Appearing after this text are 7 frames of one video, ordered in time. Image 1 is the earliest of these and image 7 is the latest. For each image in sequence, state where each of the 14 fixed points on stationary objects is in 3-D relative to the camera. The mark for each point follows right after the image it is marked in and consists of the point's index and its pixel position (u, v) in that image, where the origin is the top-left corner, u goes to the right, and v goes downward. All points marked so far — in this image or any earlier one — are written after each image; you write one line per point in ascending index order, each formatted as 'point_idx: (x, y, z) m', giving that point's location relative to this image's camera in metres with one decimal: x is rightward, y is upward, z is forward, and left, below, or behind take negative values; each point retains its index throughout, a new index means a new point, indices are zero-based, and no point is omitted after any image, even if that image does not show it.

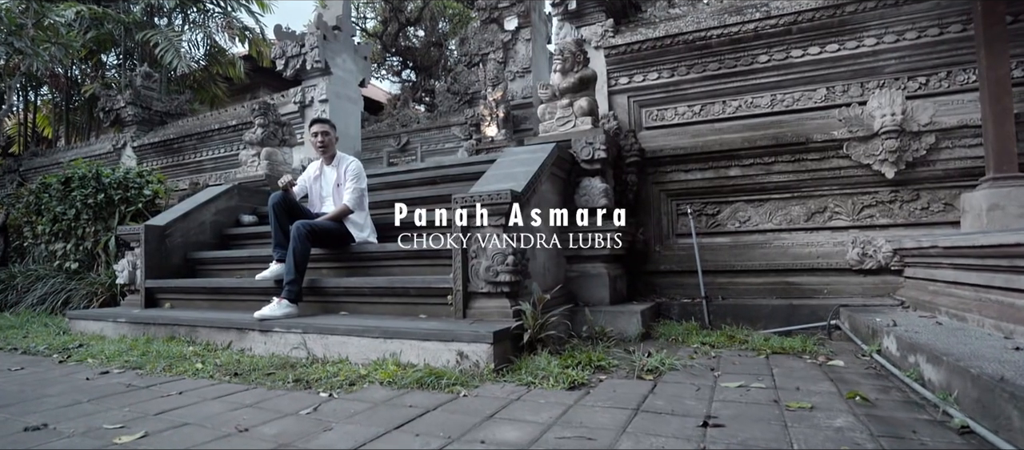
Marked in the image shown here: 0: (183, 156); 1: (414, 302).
0: (-4.9, +1.0, +7.7) m
1: (-0.7, -0.5, +3.6) m
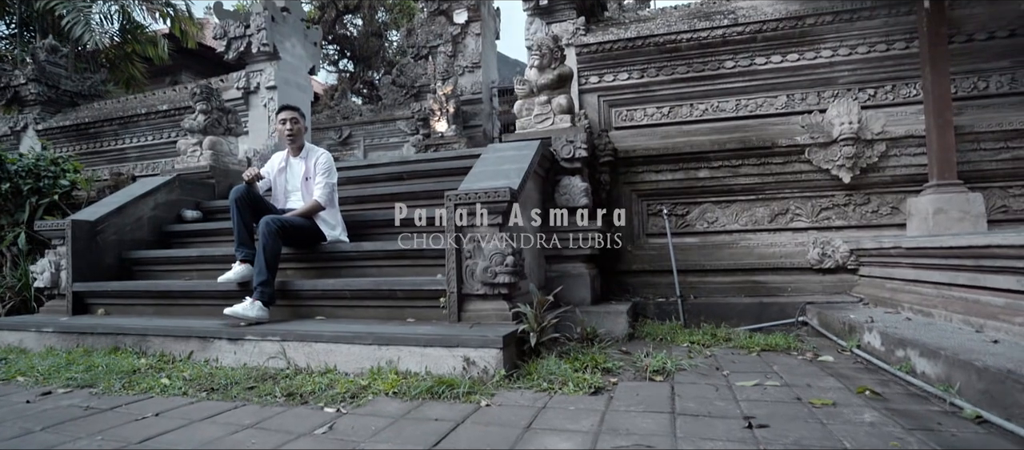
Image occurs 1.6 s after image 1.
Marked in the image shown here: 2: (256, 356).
0: (-5.4, +1.1, +6.9) m
1: (-0.7, -0.5, +3.4) m
2: (-1.5, -0.8, +3.1) m
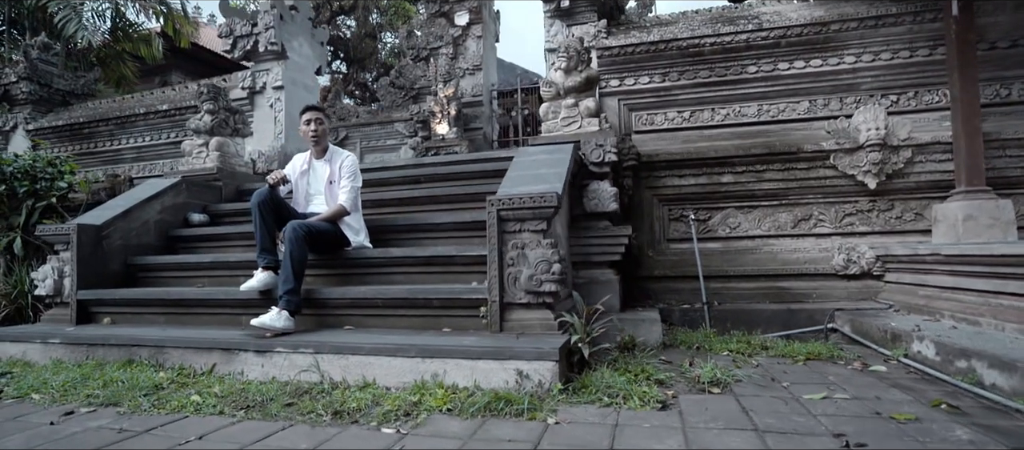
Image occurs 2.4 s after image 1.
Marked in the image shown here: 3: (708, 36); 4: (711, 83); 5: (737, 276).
0: (-5.3, +1.0, +6.6) m
1: (-0.5, -0.6, +3.2) m
2: (-1.3, -0.8, +2.9) m
3: (+1.9, +1.8, +5.0) m
4: (+2.0, +1.4, +5.1) m
5: (+2.0, -0.5, +4.7) m
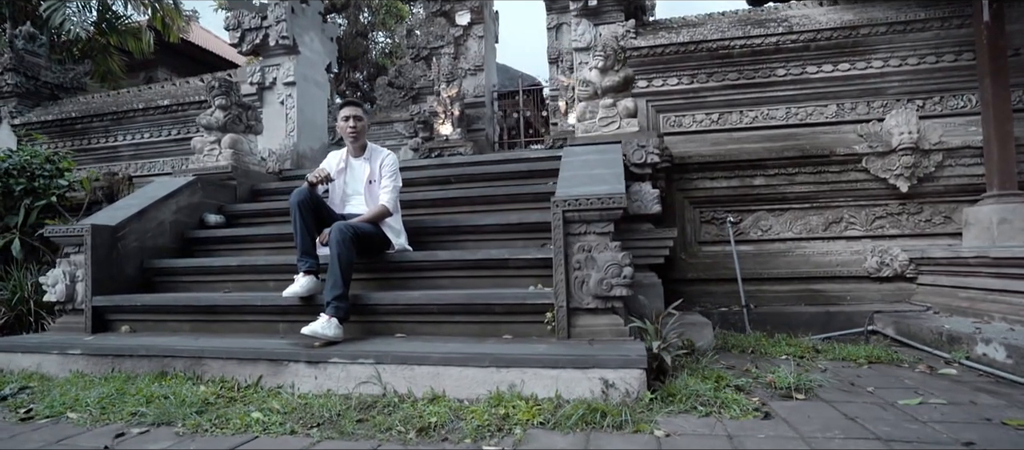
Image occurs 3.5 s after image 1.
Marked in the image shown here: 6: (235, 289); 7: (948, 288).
0: (-5.1, +1.0, +6.2) m
1: (-0.1, -0.6, +3.1) m
2: (-0.9, -0.8, +2.7) m
3: (+2.2, +1.8, +5.0) m
4: (+2.2, +1.4, +5.1) m
5: (+2.3, -0.5, +4.7) m
6: (-2.1, -0.5, +3.9) m
7: (+3.4, -0.5, +4.1) m
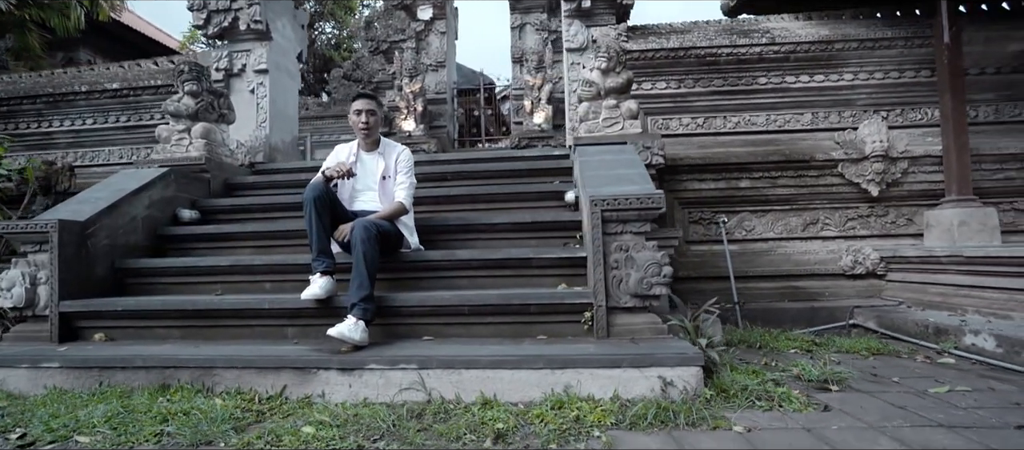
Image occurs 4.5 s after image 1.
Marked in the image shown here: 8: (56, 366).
0: (-5.2, +1.1, +5.5) m
1: (+0.1, -0.6, +3.0) m
2: (-0.6, -0.8, +2.6) m
3: (+2.1, +1.8, +5.2) m
4: (+2.2, +1.4, +5.3) m
5: (+2.3, -0.5, +4.9) m
6: (-2.0, -0.4, +3.5) m
7: (+3.5, -0.5, +4.5) m
8: (-2.4, -0.7, +2.7) m
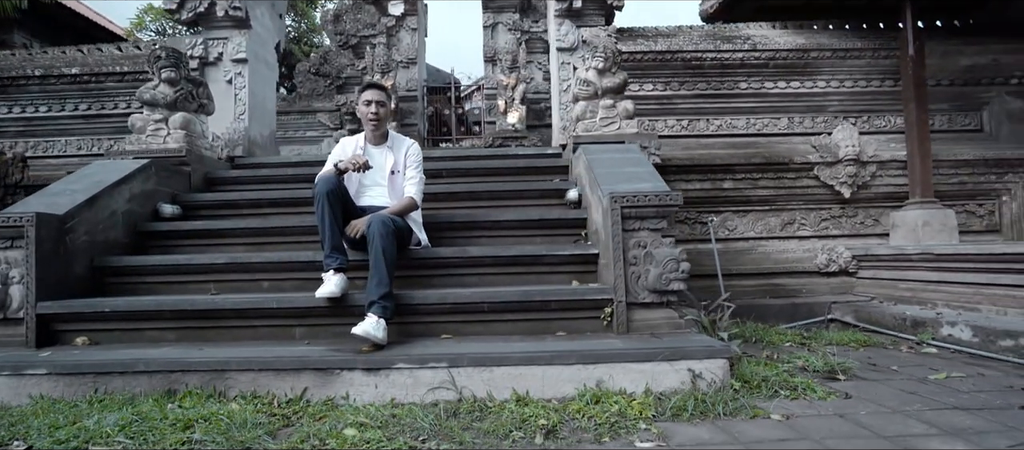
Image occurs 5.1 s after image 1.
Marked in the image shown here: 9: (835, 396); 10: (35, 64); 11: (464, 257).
0: (-5.3, +1.1, +5.0) m
1: (+0.2, -0.5, +3.0) m
2: (-0.5, -0.8, +2.5) m
3: (+2.0, +1.8, +5.3) m
4: (+2.1, +1.4, +5.5) m
5: (+2.2, -0.5, +5.1) m
6: (-1.9, -0.4, +3.4) m
7: (+3.5, -0.5, +4.8) m
8: (-2.3, -0.7, +2.5) m
9: (+1.5, -0.8, +2.4) m
10: (-4.7, +1.6, +5.1) m
11: (-0.3, -0.2, +3.3) m
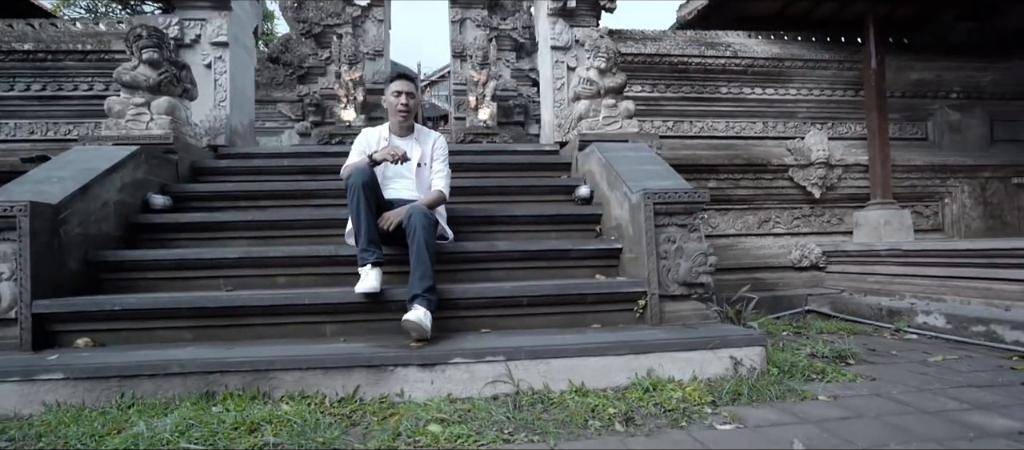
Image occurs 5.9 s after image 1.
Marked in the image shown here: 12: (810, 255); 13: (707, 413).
0: (-5.3, +1.2, +4.3) m
1: (+0.4, -0.5, +3.1) m
2: (-0.2, -0.7, +2.5) m
3: (+2.0, +1.8, +5.6) m
4: (+2.0, +1.4, +5.8) m
5: (+2.2, -0.5, +5.4) m
6: (-1.7, -0.4, +3.2) m
7: (+3.4, -0.5, +5.2) m
8: (-2.0, -0.7, +2.3) m
9: (+1.8, -0.8, +2.6) m
10: (-4.7, +1.7, +4.6) m
11: (-0.1, -0.2, +3.3) m
12: (+3.2, -0.3, +5.5) m
13: (+0.8, -0.8, +2.2) m
